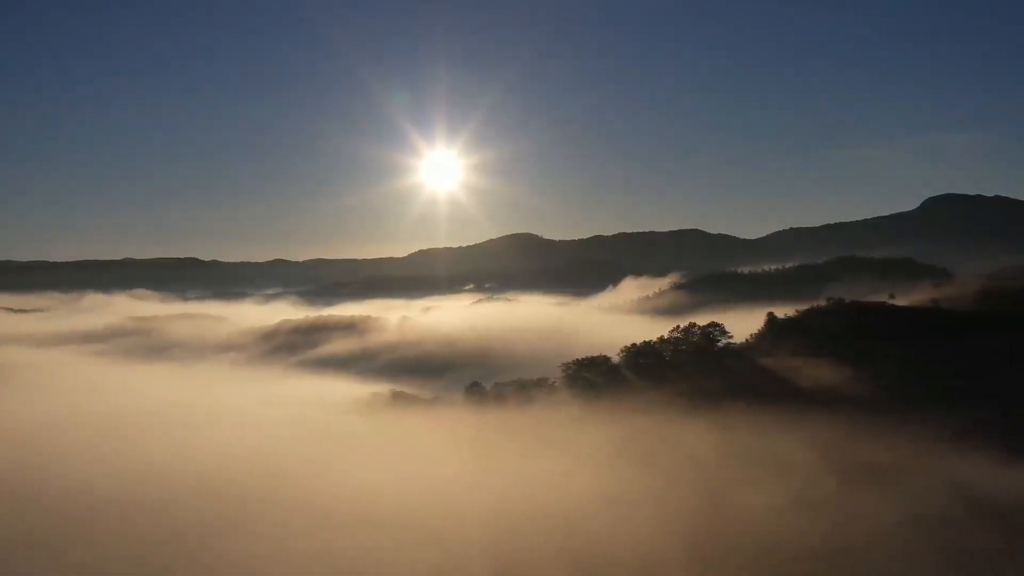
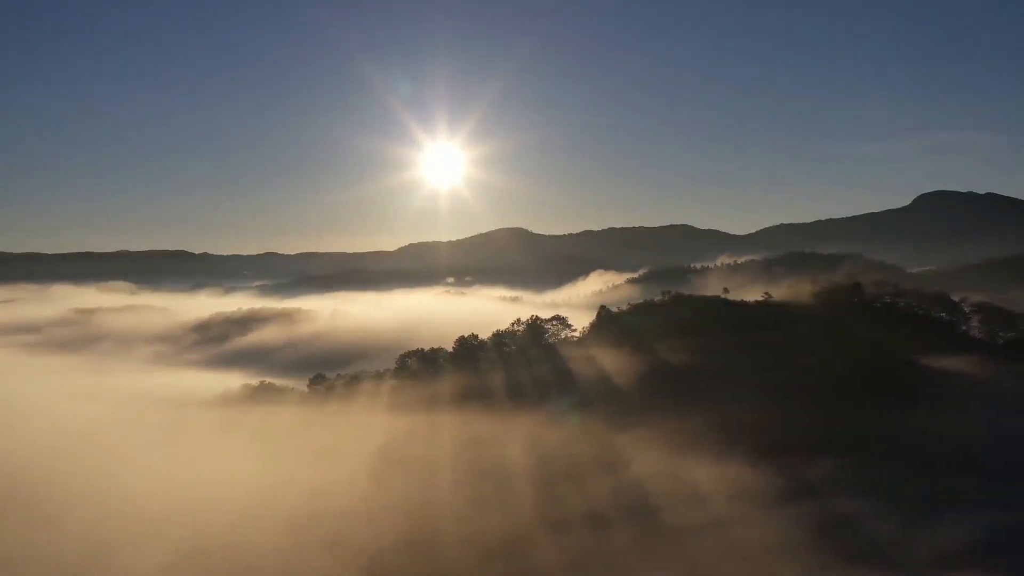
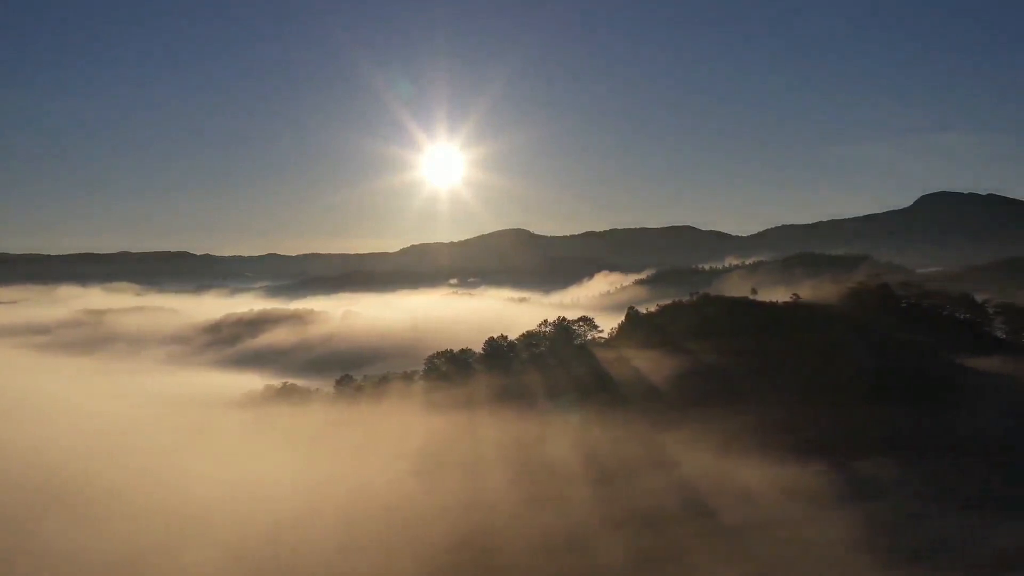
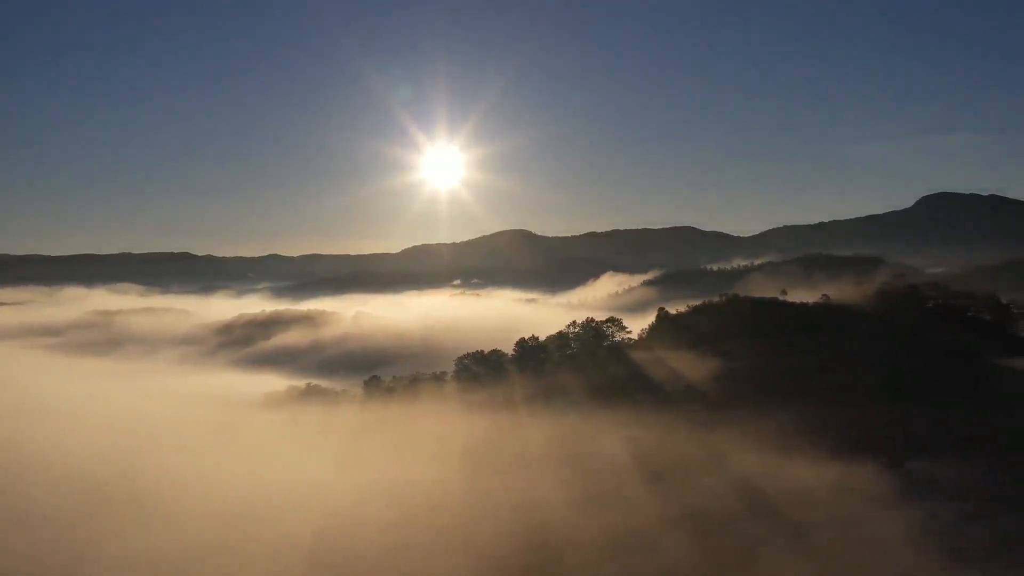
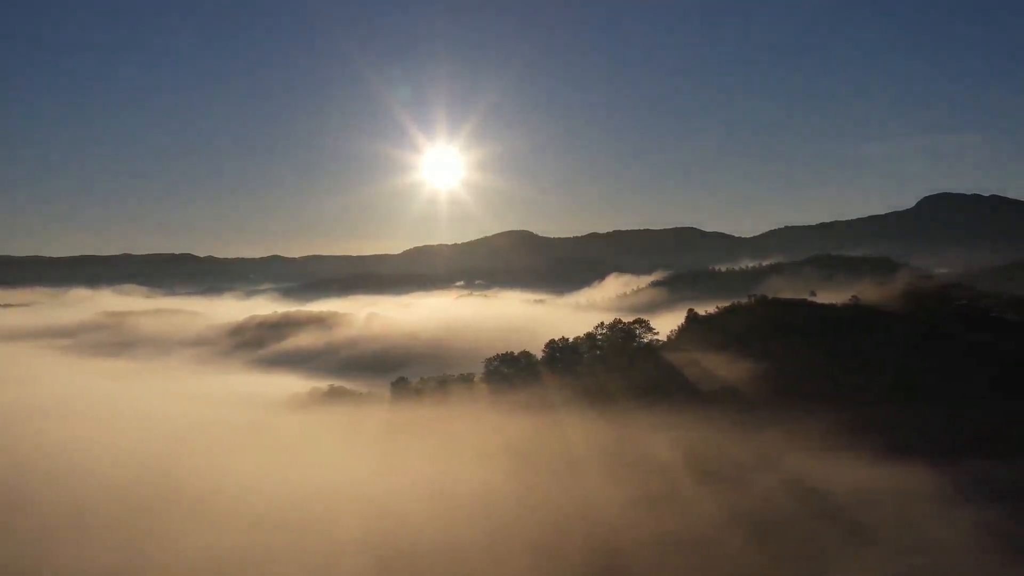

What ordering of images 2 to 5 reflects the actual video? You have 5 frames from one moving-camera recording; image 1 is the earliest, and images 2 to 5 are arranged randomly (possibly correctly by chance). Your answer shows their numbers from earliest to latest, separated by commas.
5, 4, 3, 2
